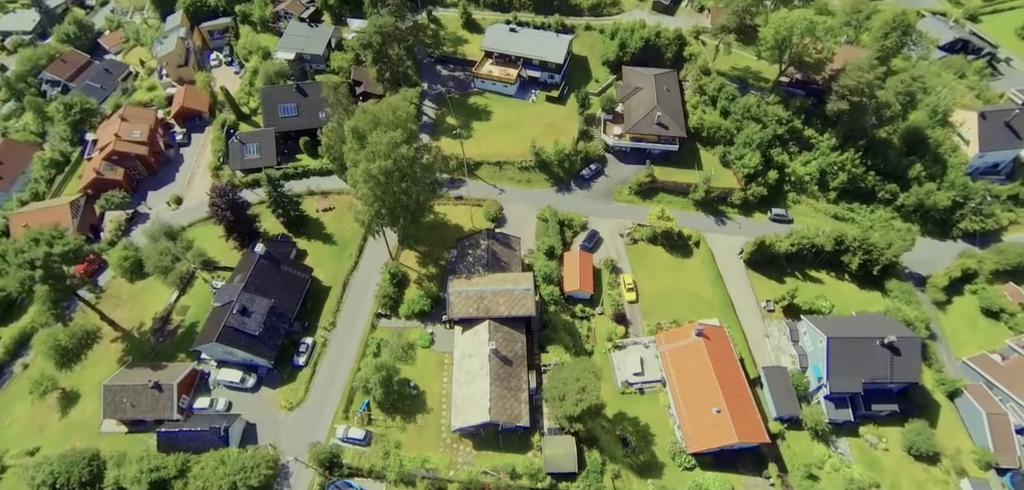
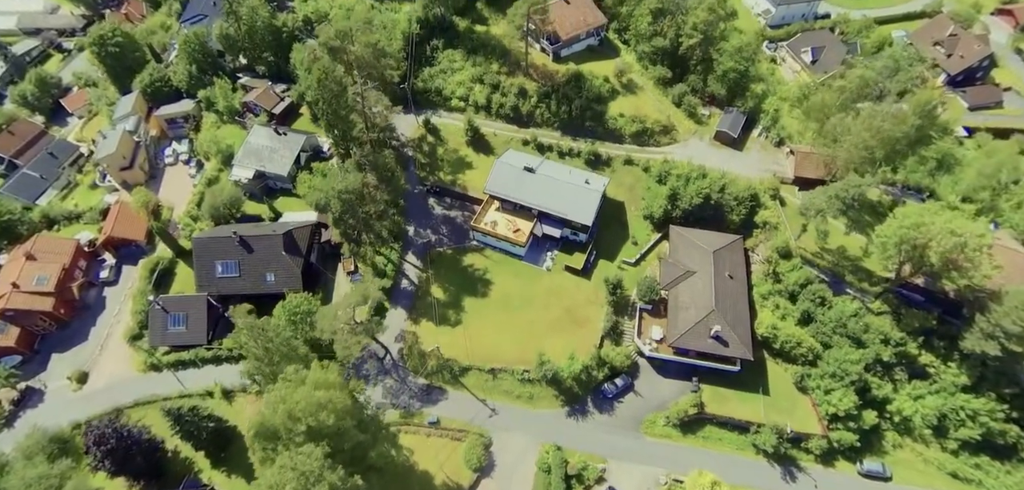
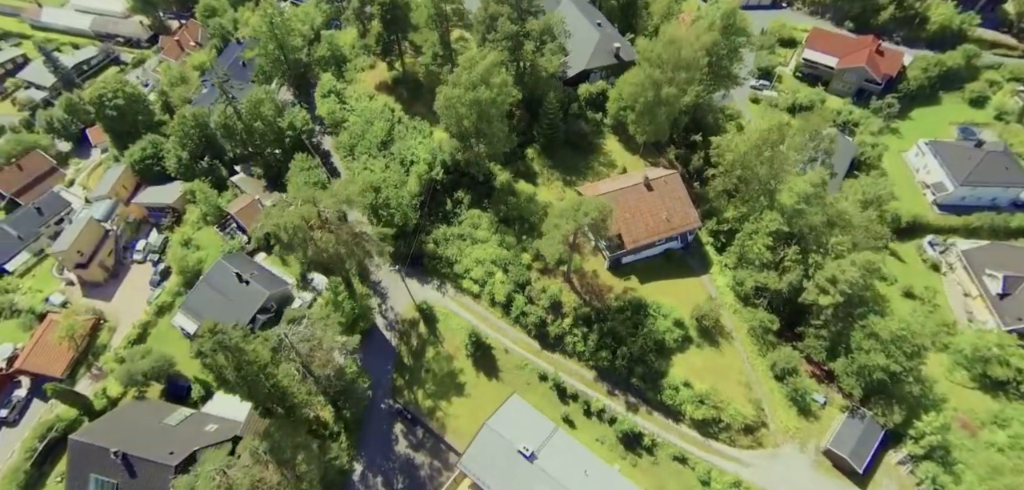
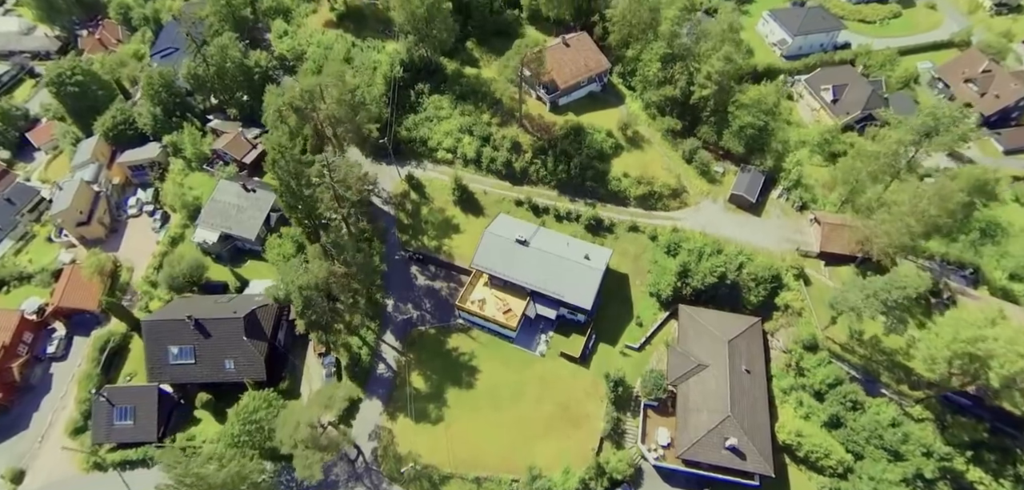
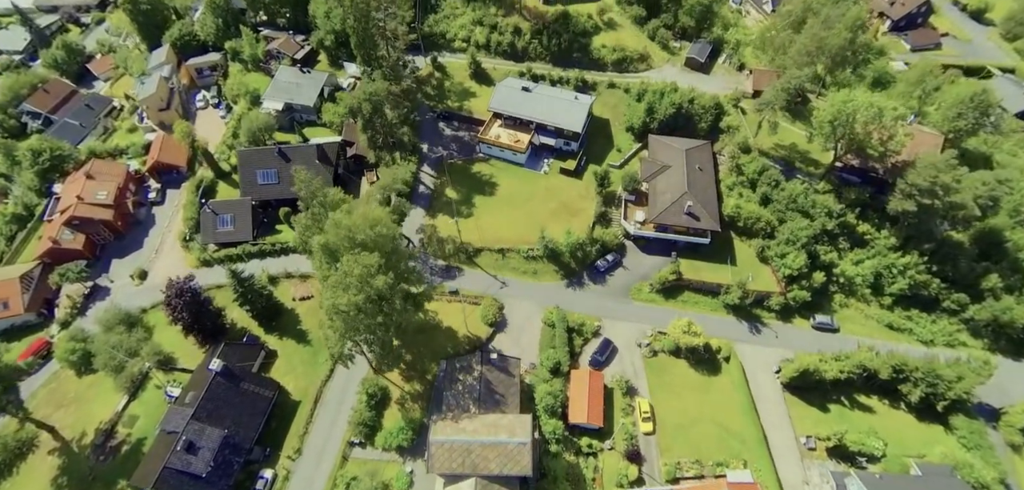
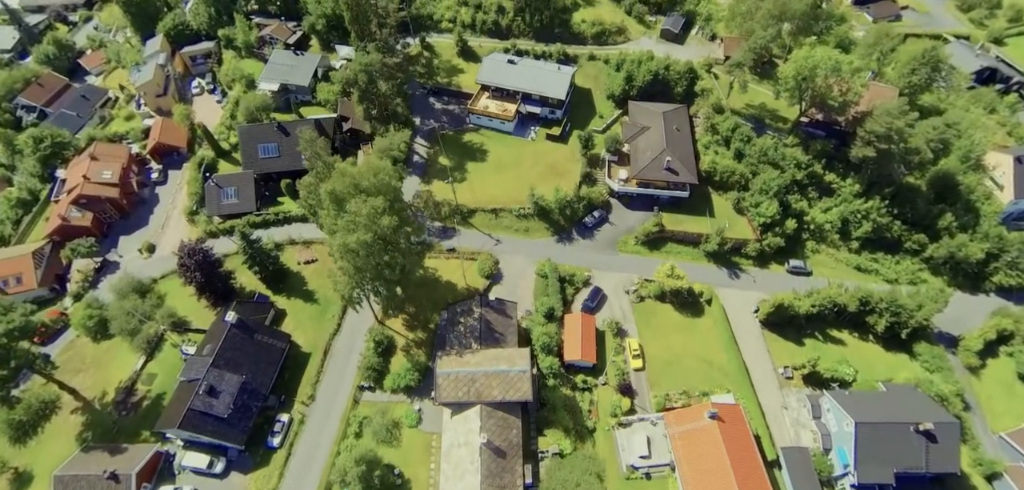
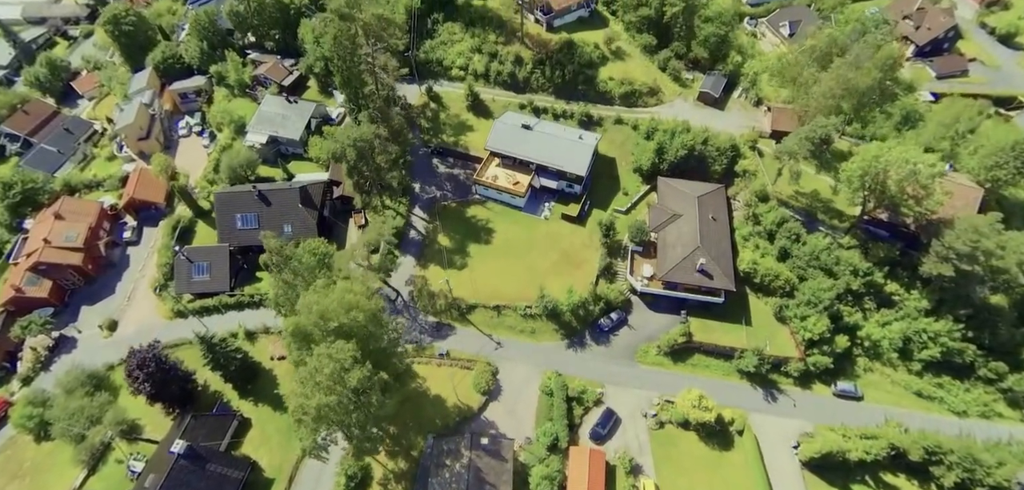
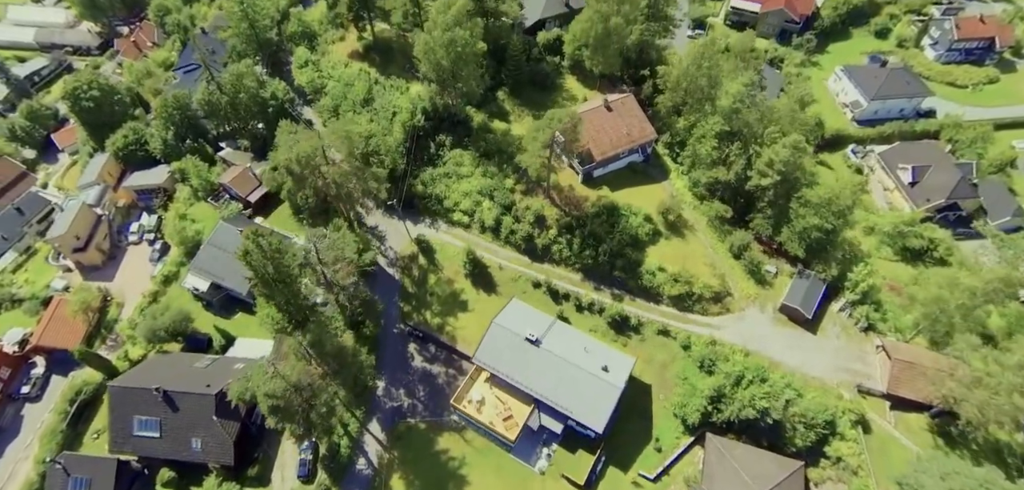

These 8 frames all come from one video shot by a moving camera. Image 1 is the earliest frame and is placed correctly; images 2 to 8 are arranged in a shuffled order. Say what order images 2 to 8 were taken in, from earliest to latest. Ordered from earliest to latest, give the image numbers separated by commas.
6, 5, 7, 2, 4, 8, 3
